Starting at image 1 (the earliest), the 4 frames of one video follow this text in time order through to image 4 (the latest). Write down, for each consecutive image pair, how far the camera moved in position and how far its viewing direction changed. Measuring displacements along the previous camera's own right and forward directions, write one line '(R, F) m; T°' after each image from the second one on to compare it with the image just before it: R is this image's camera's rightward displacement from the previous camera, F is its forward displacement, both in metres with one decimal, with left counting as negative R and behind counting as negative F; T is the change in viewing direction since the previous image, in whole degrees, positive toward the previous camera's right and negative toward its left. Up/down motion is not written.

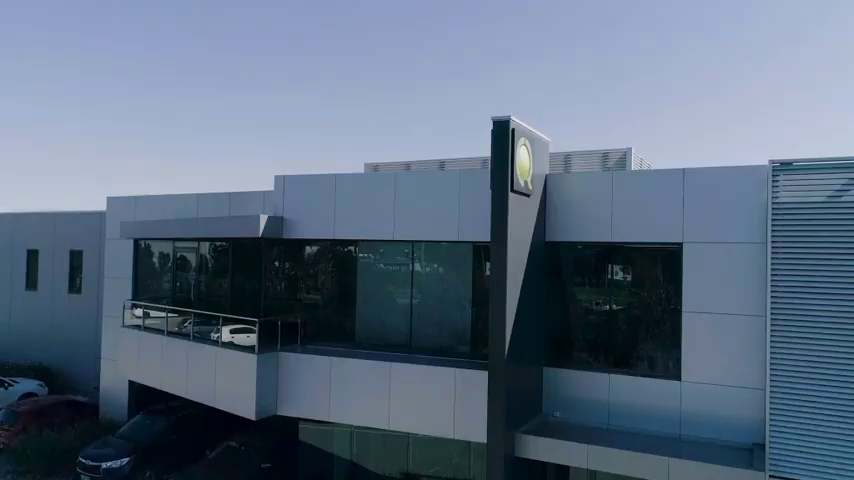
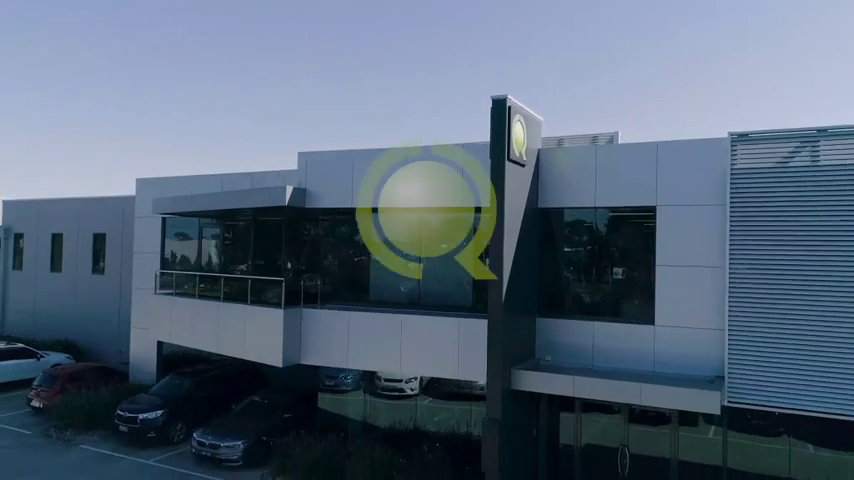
(-0.1, -1.3) m; 0°
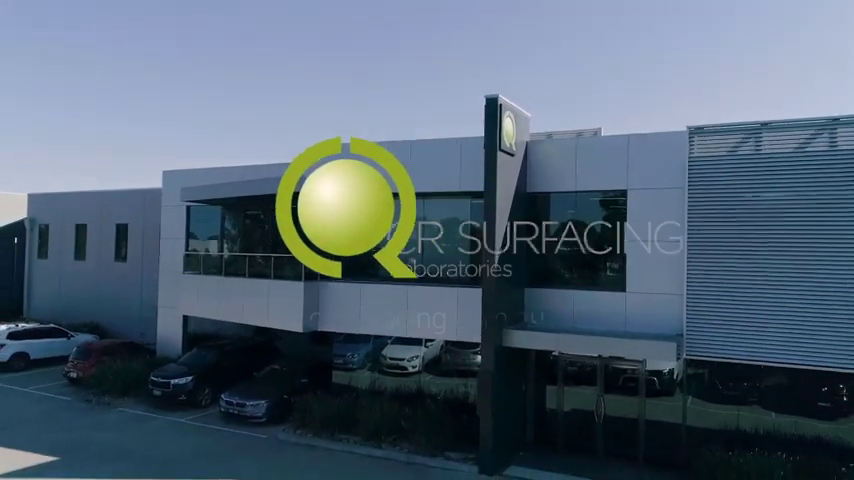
(-0.1, -1.6) m; 0°
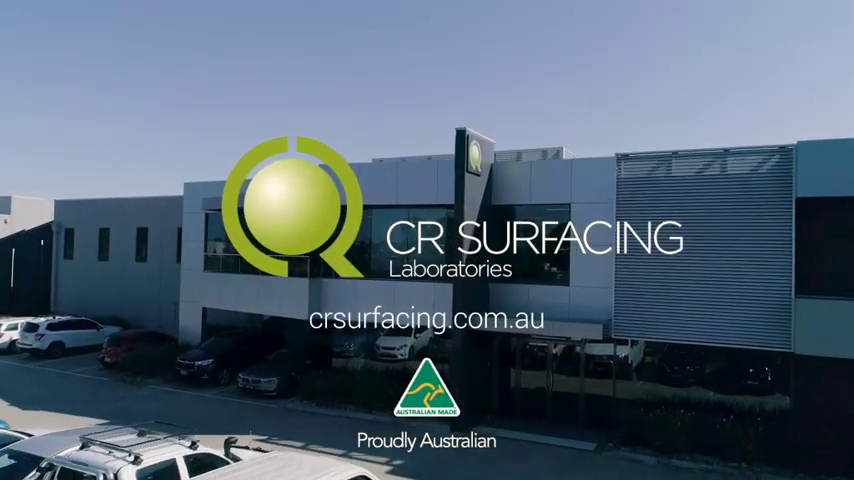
(+0.4, -2.7) m; 0°
